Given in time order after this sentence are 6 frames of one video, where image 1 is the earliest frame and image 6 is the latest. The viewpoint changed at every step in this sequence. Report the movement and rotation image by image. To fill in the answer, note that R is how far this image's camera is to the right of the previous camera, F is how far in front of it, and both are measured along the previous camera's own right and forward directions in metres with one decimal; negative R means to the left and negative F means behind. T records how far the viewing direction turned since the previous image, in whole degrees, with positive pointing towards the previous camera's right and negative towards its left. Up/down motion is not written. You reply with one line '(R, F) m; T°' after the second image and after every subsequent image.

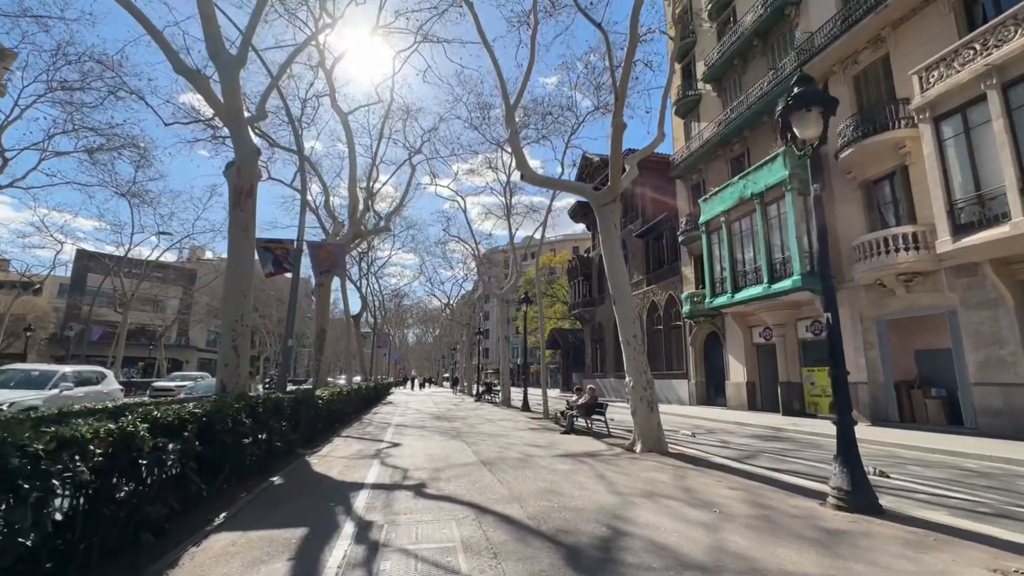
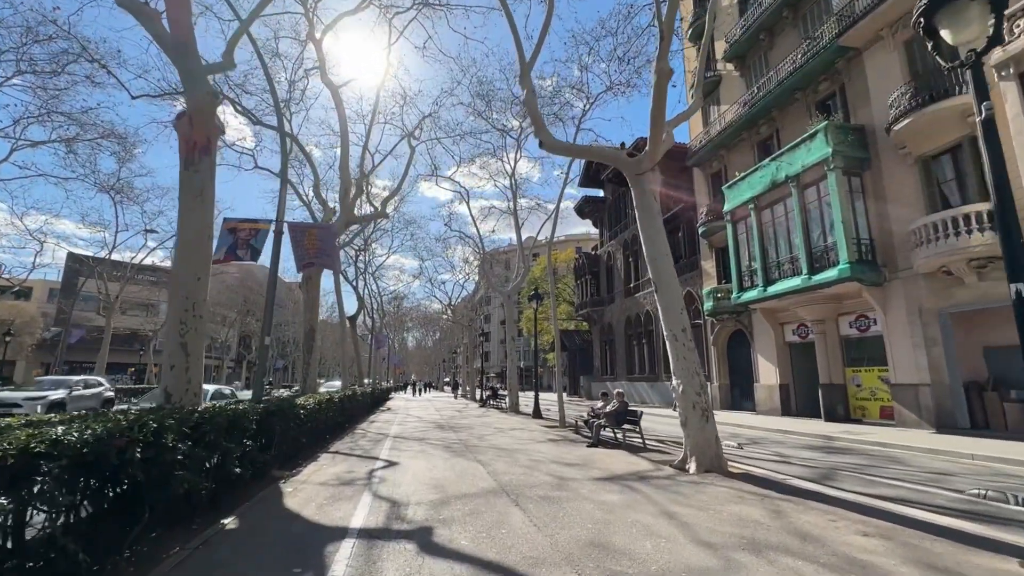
(-0.4, +2.0) m; 0°
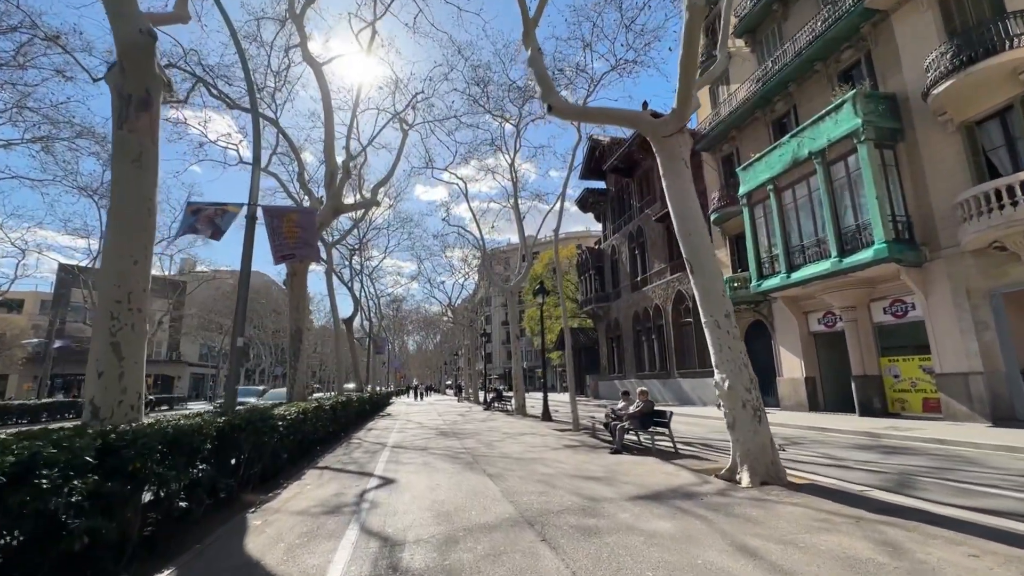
(-0.2, +1.4) m; 0°
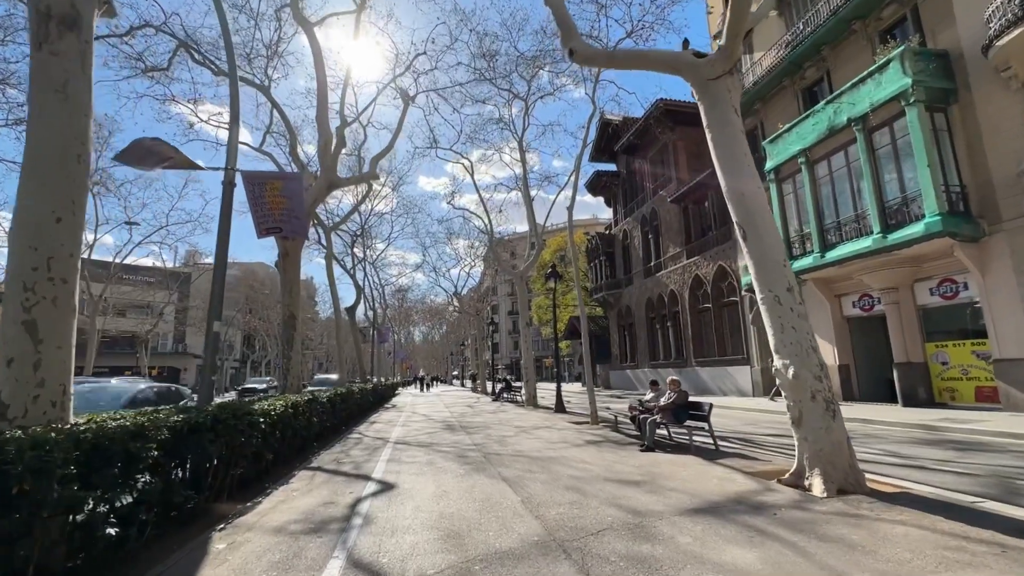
(-0.2, +1.3) m; -1°
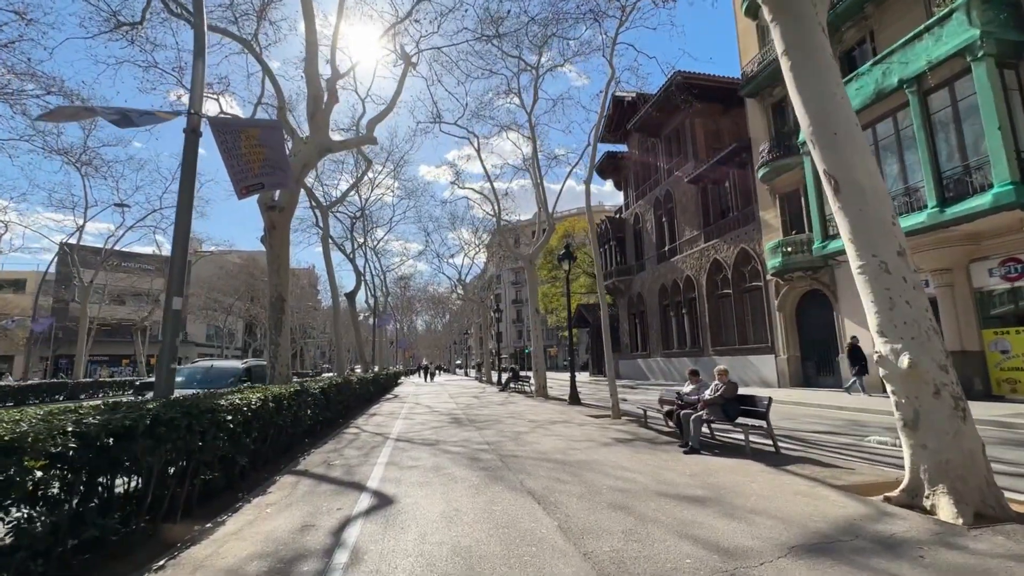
(-0.3, +1.5) m; 0°
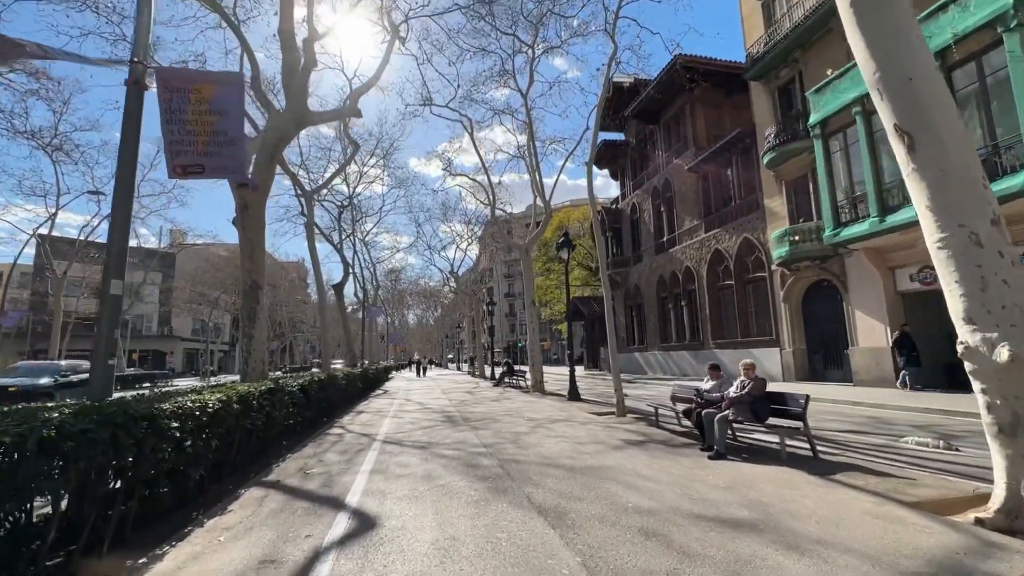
(-0.1, +1.0) m; +1°
